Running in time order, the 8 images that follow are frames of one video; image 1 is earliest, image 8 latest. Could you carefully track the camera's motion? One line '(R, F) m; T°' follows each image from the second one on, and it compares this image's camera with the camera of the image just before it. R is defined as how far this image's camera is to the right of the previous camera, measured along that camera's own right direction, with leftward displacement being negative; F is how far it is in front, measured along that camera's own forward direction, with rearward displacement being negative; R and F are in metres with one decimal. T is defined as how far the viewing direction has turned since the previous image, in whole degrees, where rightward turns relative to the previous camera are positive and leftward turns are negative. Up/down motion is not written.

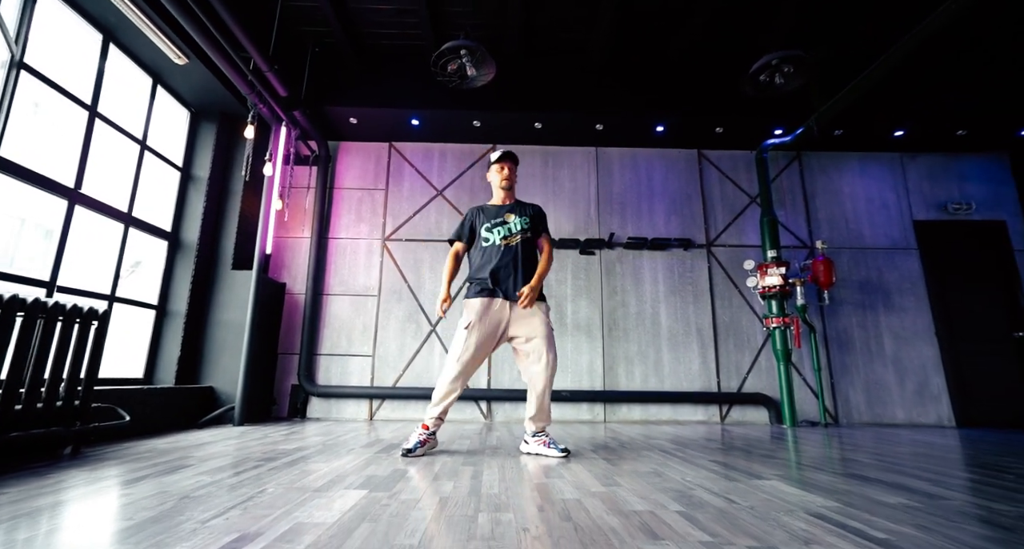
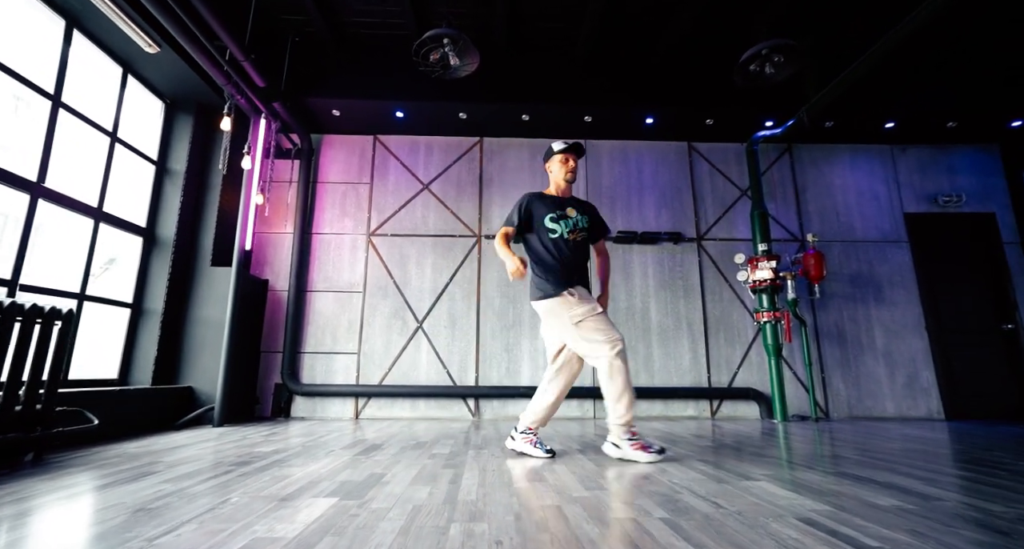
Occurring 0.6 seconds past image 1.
(+0.1, +0.1) m; +1°
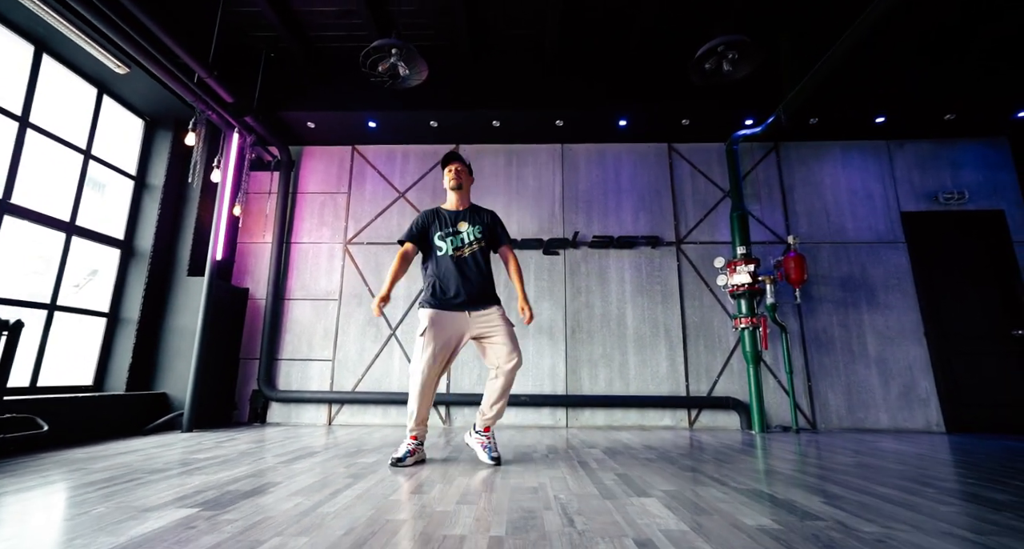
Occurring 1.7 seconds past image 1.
(+0.6, 0.0) m; -4°
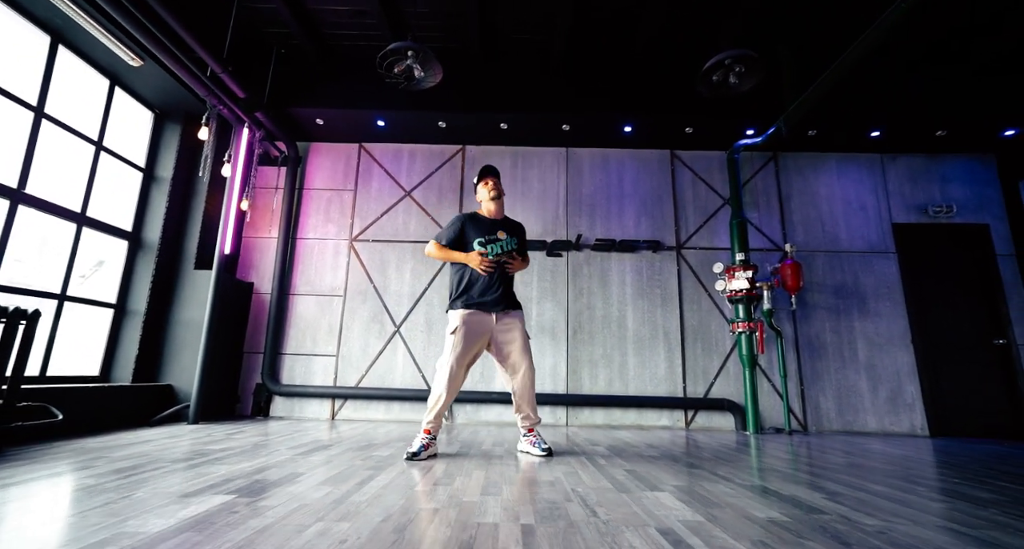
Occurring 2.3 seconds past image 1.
(-0.1, -0.1) m; +1°
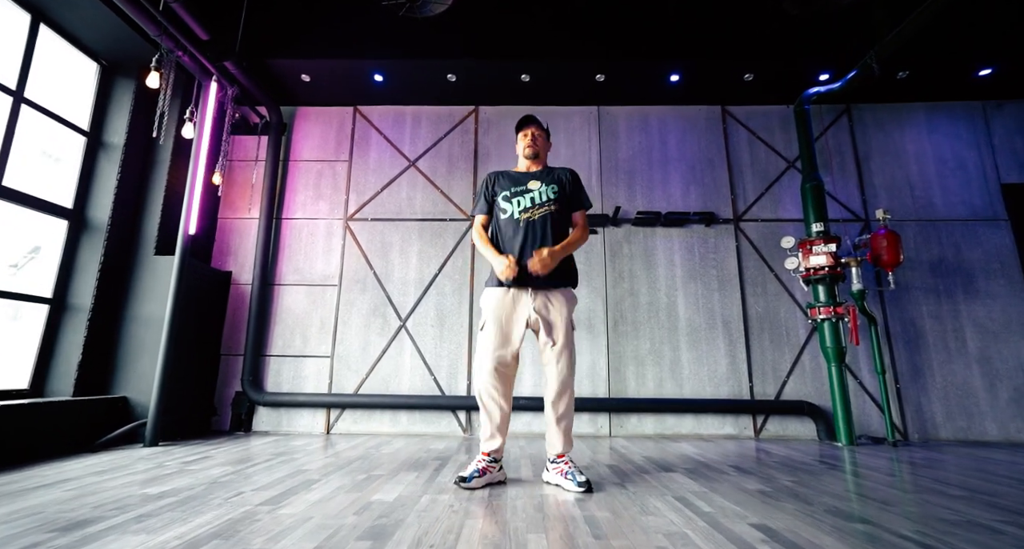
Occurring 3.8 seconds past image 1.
(-0.2, +0.8) m; -1°
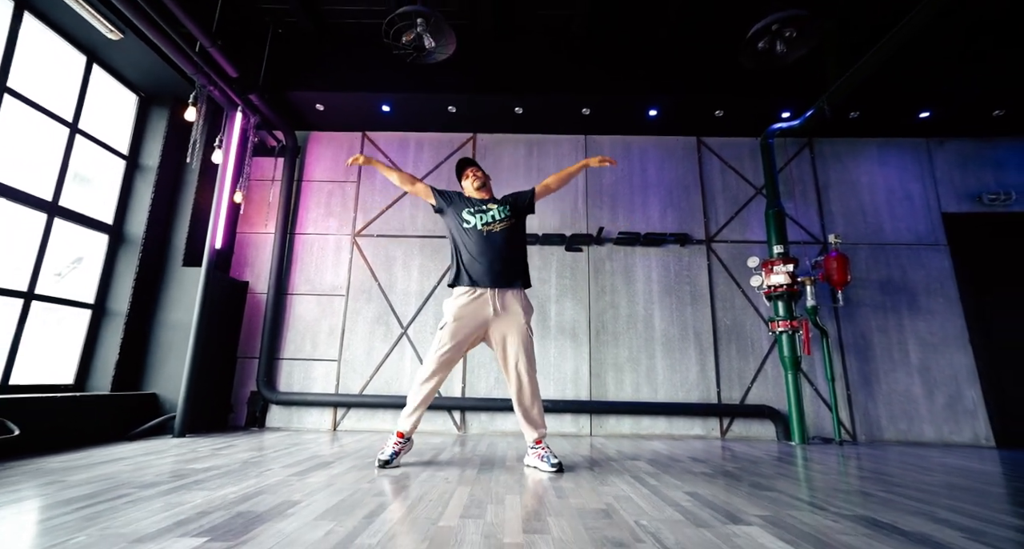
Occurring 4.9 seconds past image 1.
(0.0, -0.4) m; 0°
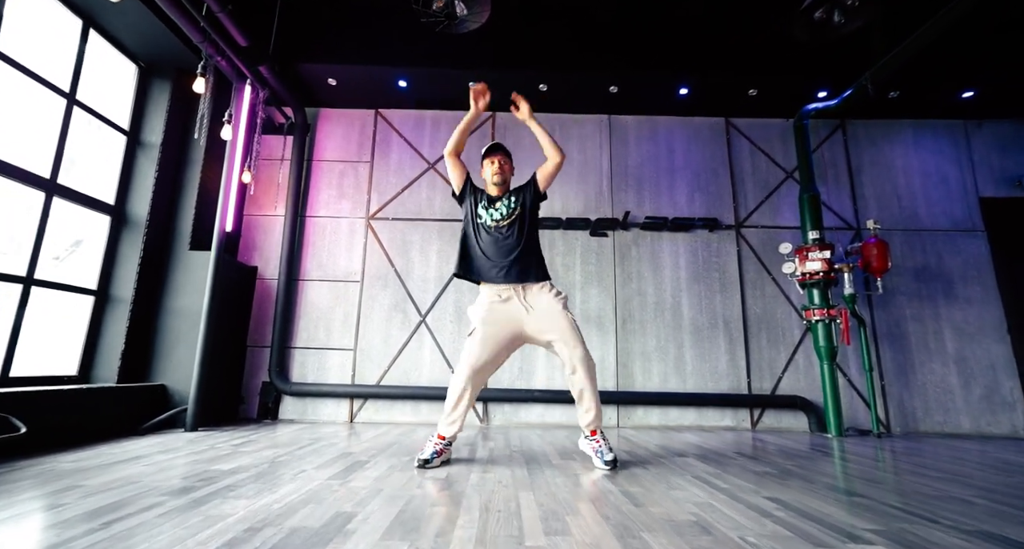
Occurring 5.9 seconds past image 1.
(-0.3, +0.2) m; +1°
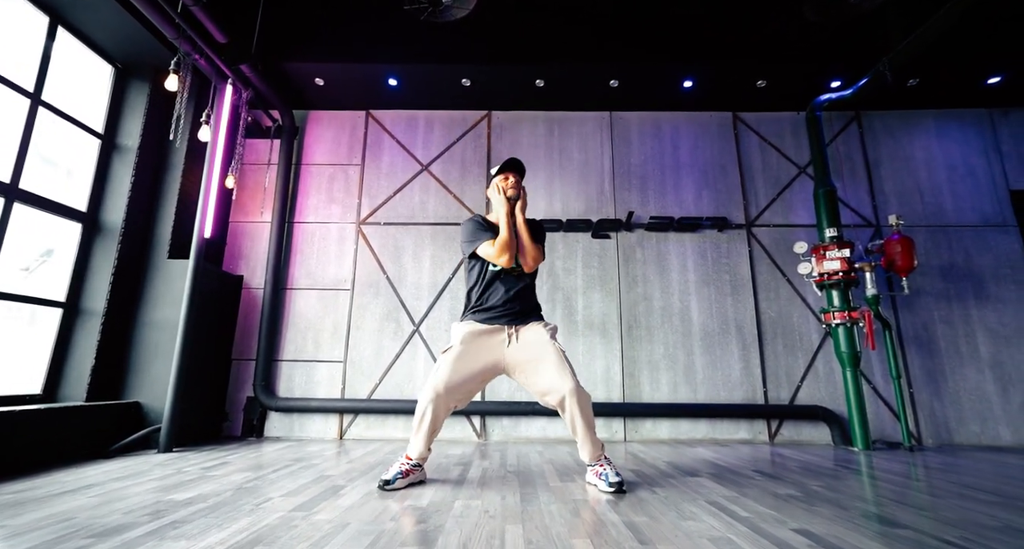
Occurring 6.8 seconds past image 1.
(+0.1, +0.2) m; -1°
